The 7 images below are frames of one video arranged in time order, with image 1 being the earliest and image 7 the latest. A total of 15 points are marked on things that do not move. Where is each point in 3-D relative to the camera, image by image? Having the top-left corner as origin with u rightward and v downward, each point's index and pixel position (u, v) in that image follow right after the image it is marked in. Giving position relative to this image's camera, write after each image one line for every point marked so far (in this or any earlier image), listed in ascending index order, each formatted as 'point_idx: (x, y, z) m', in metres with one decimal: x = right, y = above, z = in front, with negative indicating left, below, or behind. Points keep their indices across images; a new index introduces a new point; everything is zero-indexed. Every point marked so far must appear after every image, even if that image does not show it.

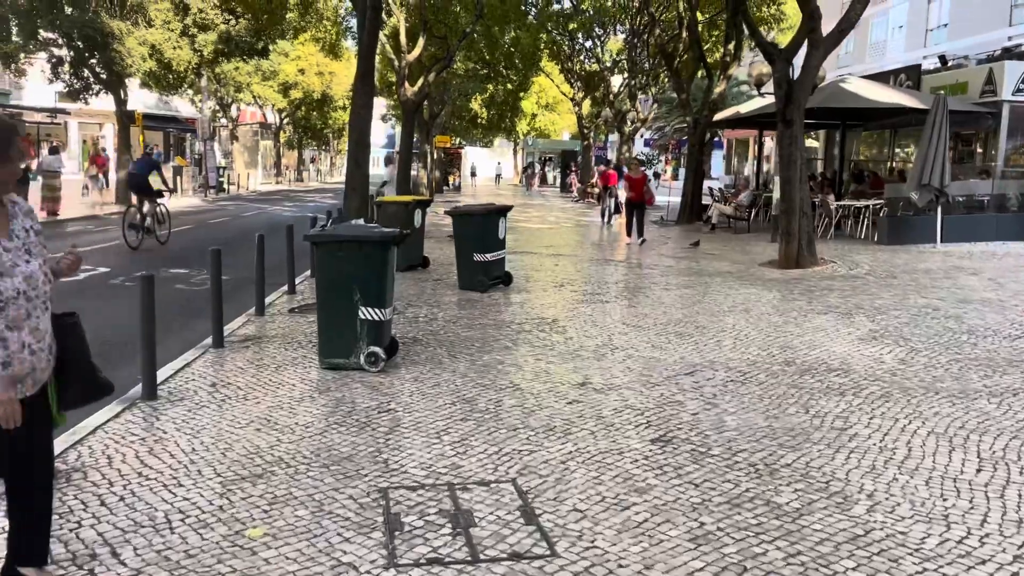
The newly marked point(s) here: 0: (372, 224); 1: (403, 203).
0: (-1.1, +0.5, +6.6) m
1: (-1.7, +1.3, +12.5) m
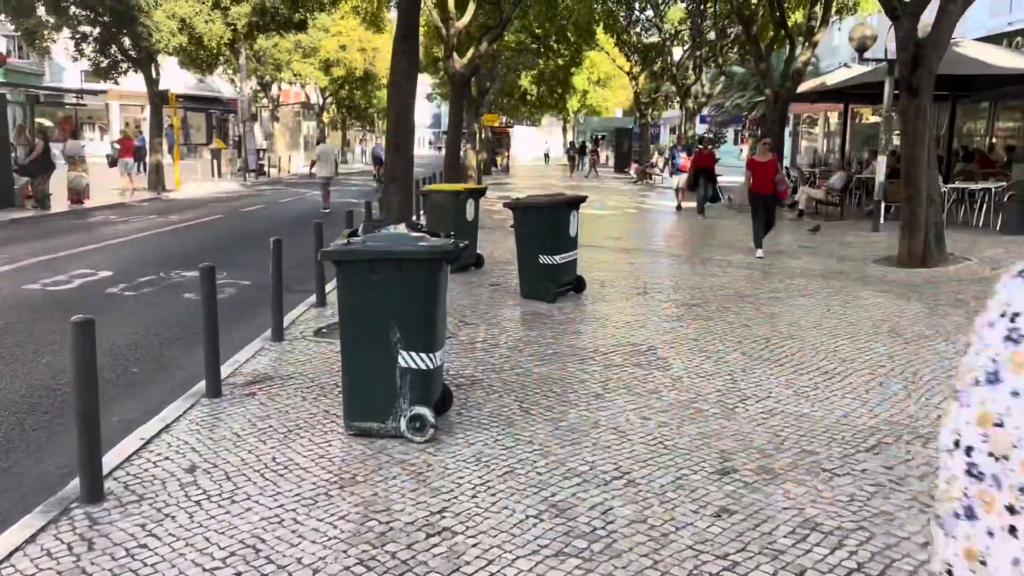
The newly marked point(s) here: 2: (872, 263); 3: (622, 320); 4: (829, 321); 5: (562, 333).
0: (-0.6, +0.3, +4.7) m
1: (-0.8, +1.3, +10.6) m
2: (+4.9, +0.3, +11.3) m
3: (+1.0, -0.3, +7.7) m
4: (+2.9, -0.3, +7.7) m
5: (+0.4, -0.4, +7.3) m
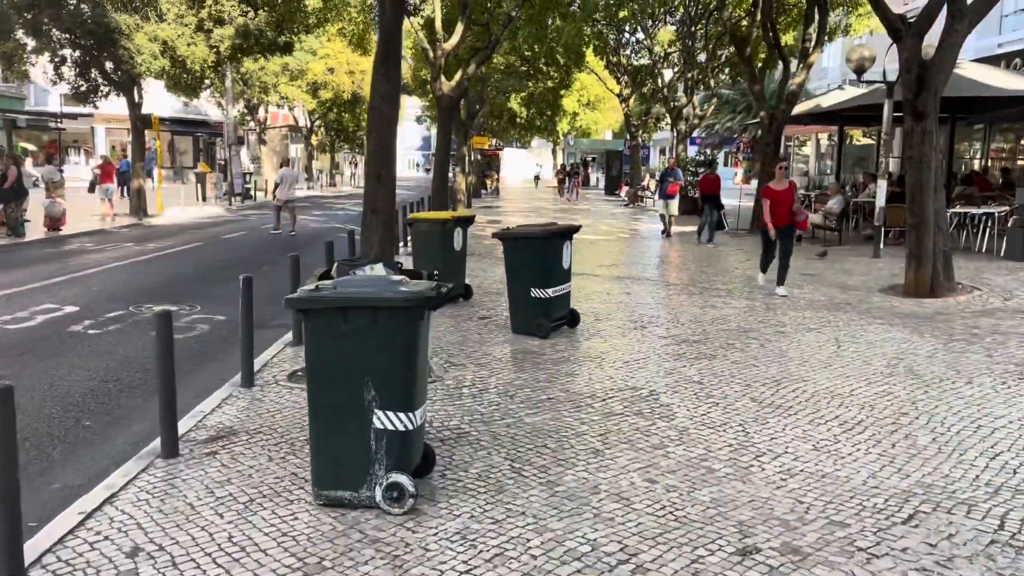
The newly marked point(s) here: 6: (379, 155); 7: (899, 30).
0: (-0.6, 0.0, +4.2) m
1: (-0.9, +0.9, +10.1) m
2: (+4.8, -0.1, +10.9) m
3: (+0.9, -0.6, +7.2) m
4: (+2.9, -0.6, +7.2) m
5: (+0.4, -0.7, +6.7) m
6: (-1.1, +1.1, +6.6) m
7: (+4.9, +3.2, +10.3) m
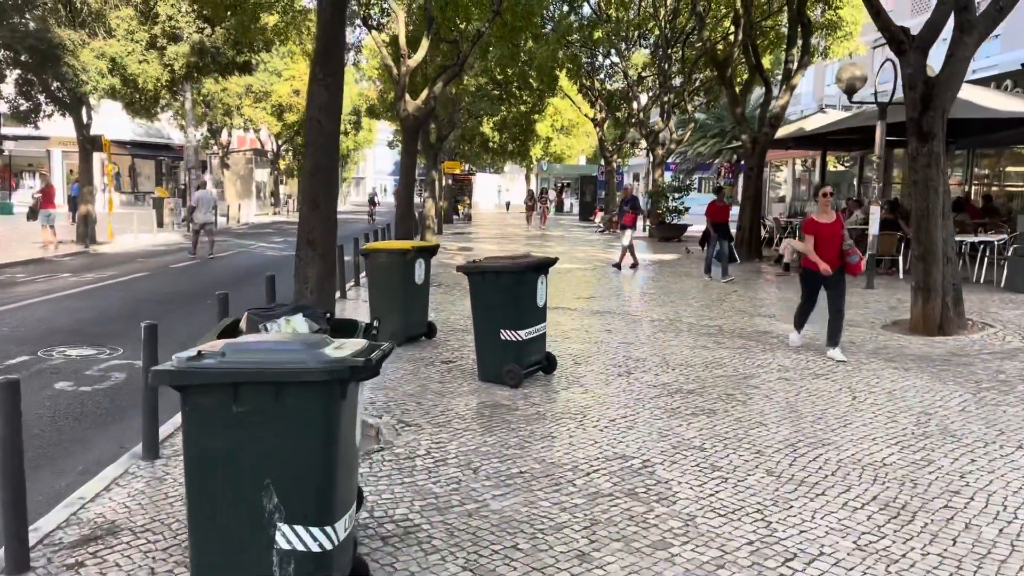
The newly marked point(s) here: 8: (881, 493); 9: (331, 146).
0: (-0.8, -0.2, +3.1) m
1: (-1.2, +0.4, +9.0) m
2: (+4.4, -0.5, +9.9) m
3: (+0.7, -1.0, +6.1) m
4: (+2.6, -0.9, +6.2) m
5: (+0.1, -1.0, +5.7) m
6: (-1.3, +0.7, +5.5) m
7: (+4.5, +2.8, +9.5) m
8: (+2.1, -1.1, +4.6) m
9: (-1.3, +0.9, +5.5) m
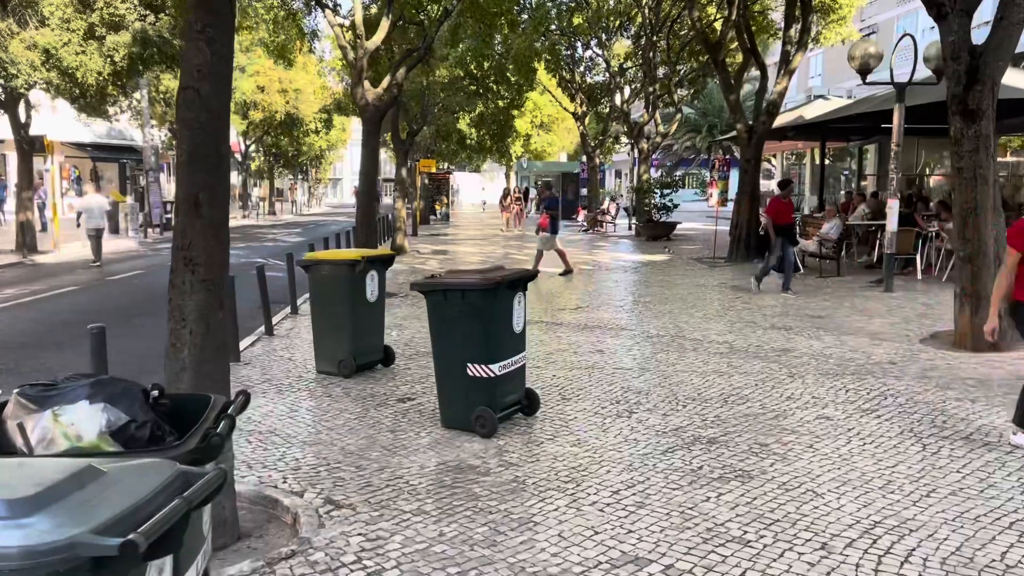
0: (-0.9, -0.4, +1.5) m
1: (-1.5, +0.3, +7.5) m
2: (+4.2, -0.6, +8.5) m
3: (+0.5, -1.1, +4.6) m
4: (+2.4, -1.1, +4.7) m
5: (0.0, -1.2, +4.1) m
6: (-1.5, +0.6, +3.9) m
7: (+4.2, +2.8, +8.0) m
8: (+1.9, -1.3, +3.0) m
9: (-1.5, +0.8, +3.9) m
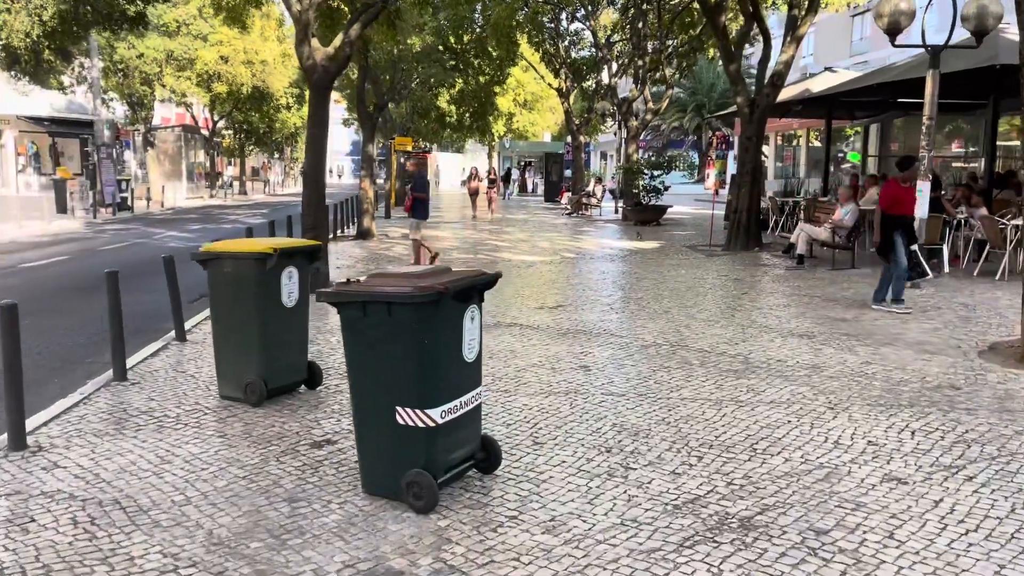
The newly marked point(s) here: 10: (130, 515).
0: (-1.1, -0.5, -0.2) m
1: (-1.8, +0.2, +5.7) m
2: (+3.9, -0.6, +6.9) m
3: (+0.3, -1.2, +2.9) m
4: (+2.2, -1.1, +3.0) m
5: (-0.3, -1.3, +2.4) m
6: (-1.7, +0.5, +2.1) m
7: (+3.9, +2.7, +6.3) m
8: (+1.7, -1.4, +1.4) m
9: (-1.7, +0.7, +2.2) m
10: (-1.8, -1.1, +3.9) m
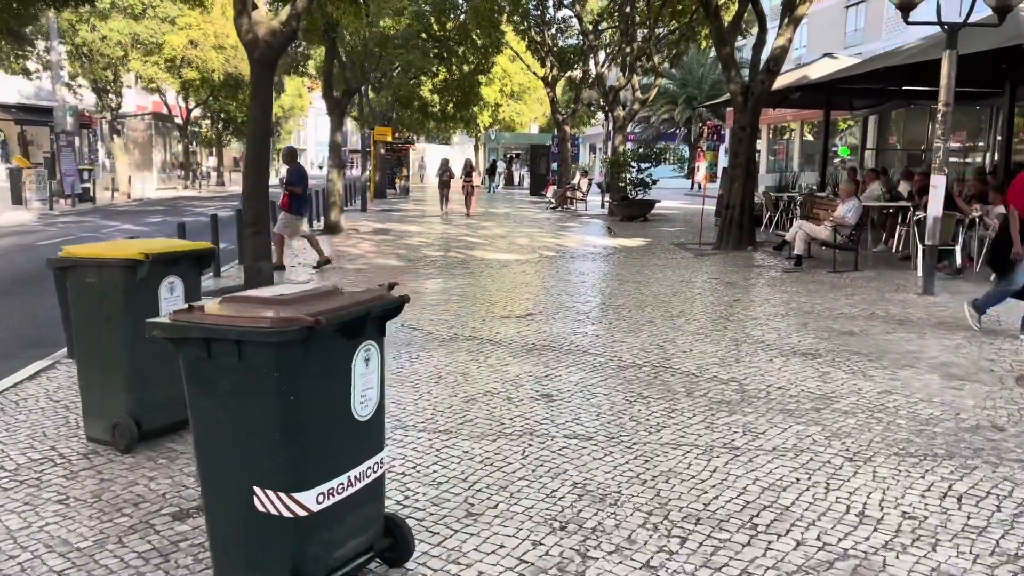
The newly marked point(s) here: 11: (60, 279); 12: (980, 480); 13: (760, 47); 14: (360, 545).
0: (-1.3, -0.6, -1.3) m
1: (-2.1, +0.2, +4.5) m
2: (+3.5, -0.7, +5.7) m
3: (0.0, -1.3, +1.8) m
4: (+1.9, -1.3, +1.9) m
5: (-0.6, -1.4, +1.3) m
6: (-2.0, +0.4, +1.0) m
7: (+3.6, +2.6, +5.2) m
8: (+1.4, -1.5, +0.3) m
9: (-2.0, +0.6, +1.0) m
10: (-2.1, -1.2, +2.7) m
11: (-3.6, +0.1, +6.6) m
12: (+2.3, -0.9, +4.1) m
13: (+4.3, +4.3, +14.4) m
14: (-0.6, -1.0, +3.1) m
